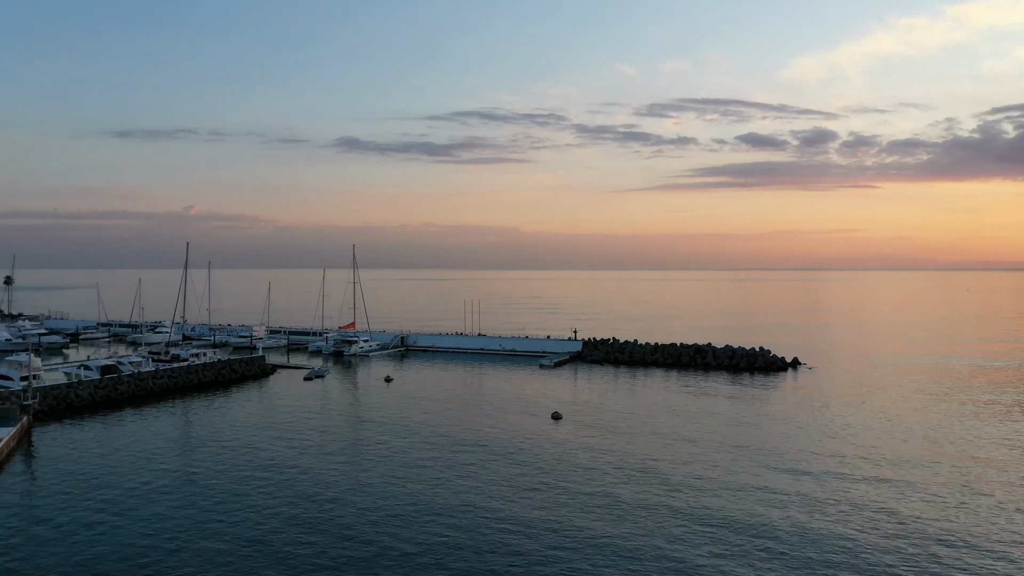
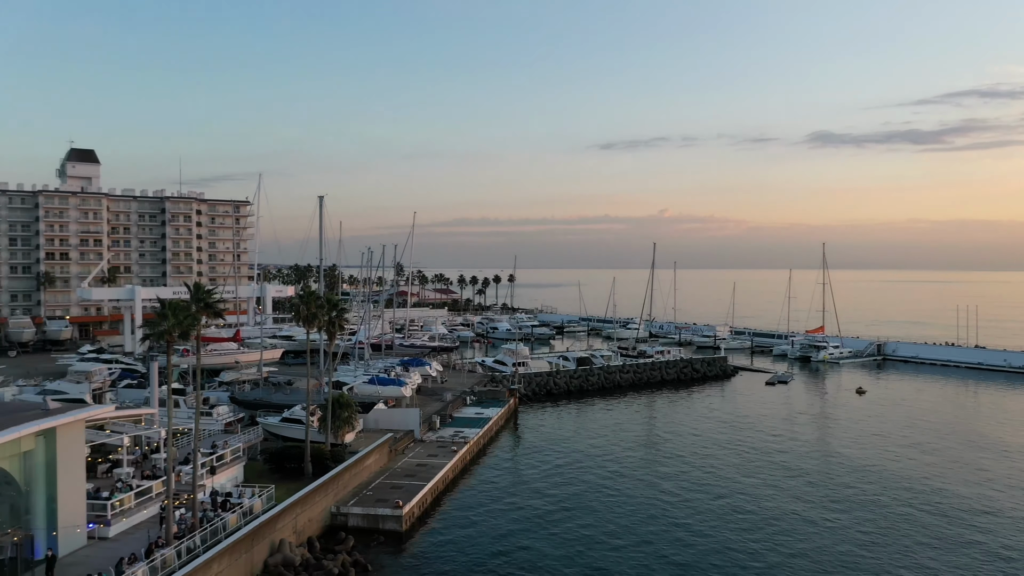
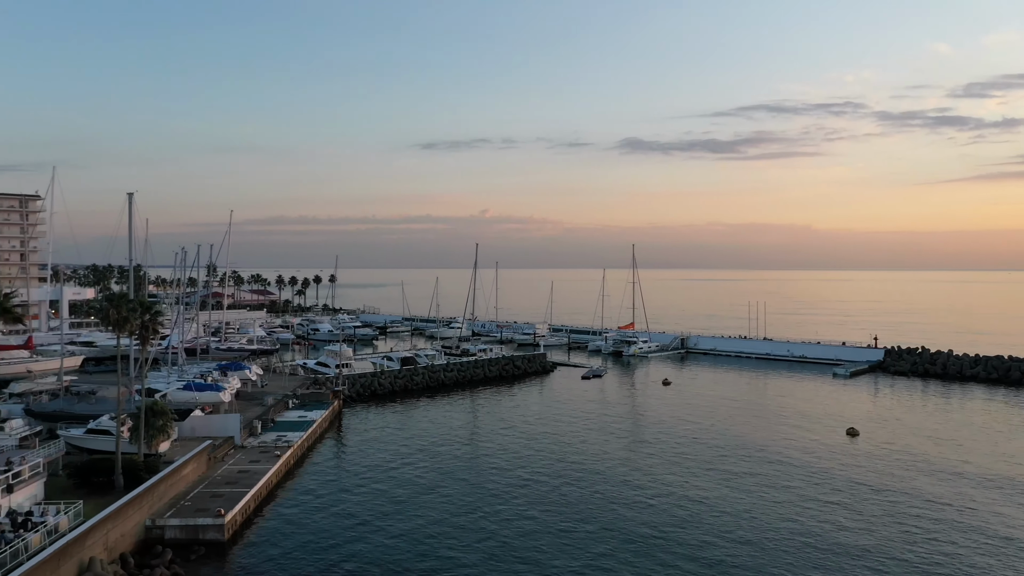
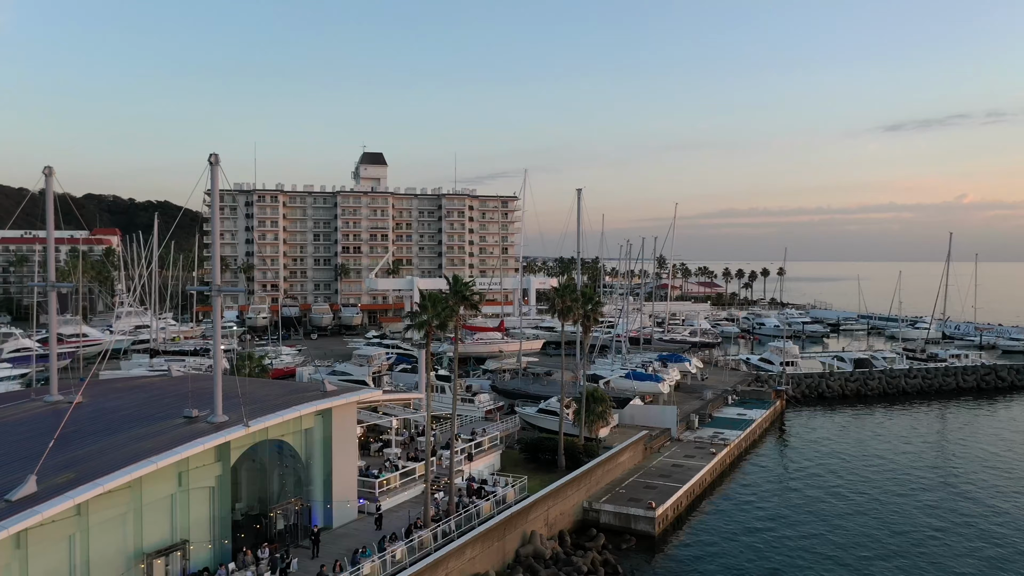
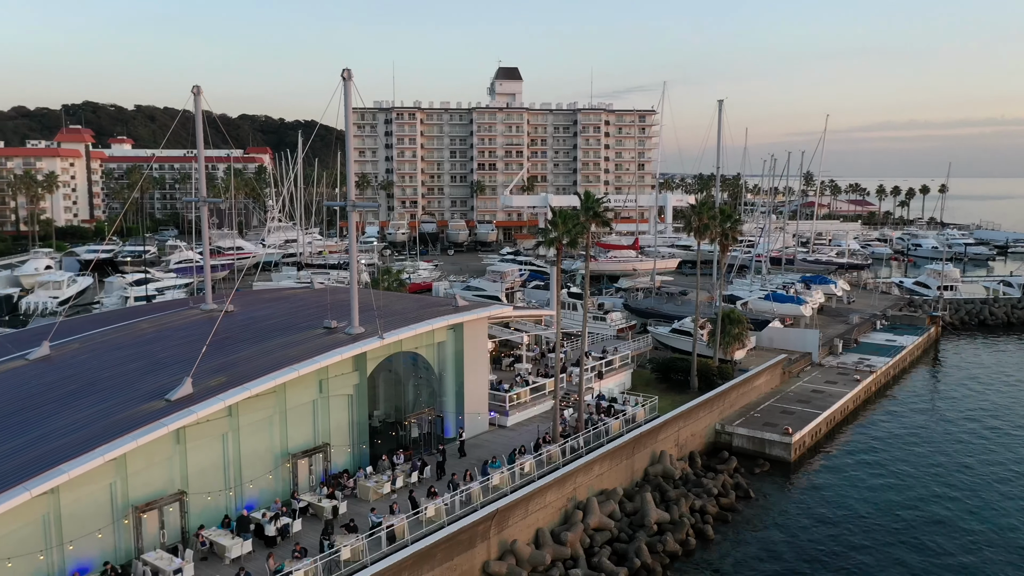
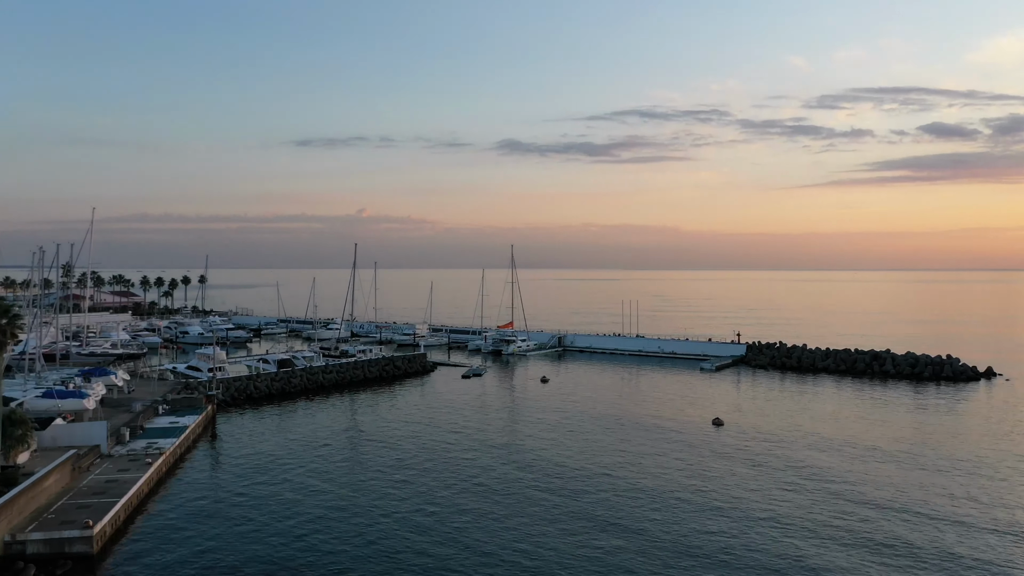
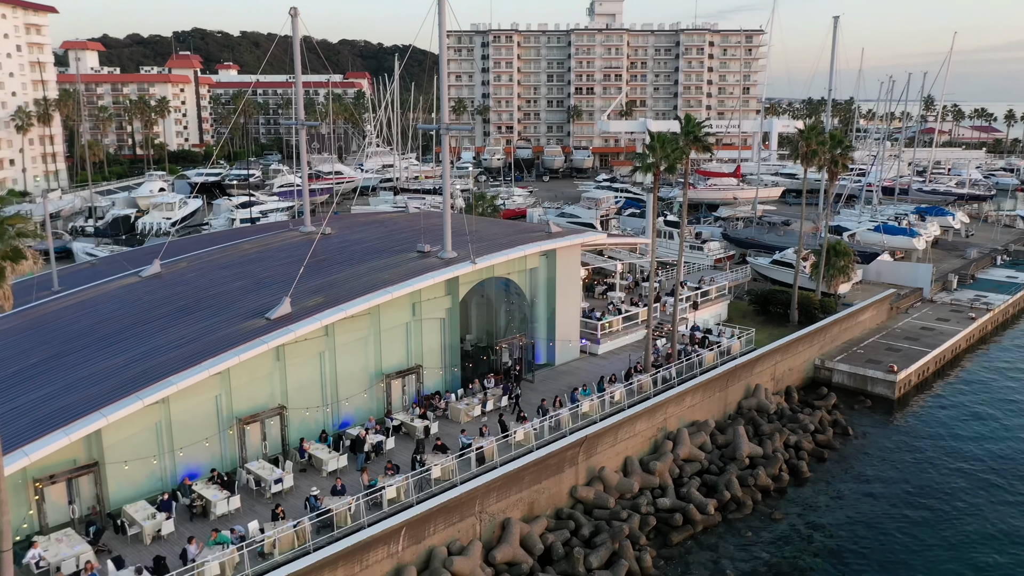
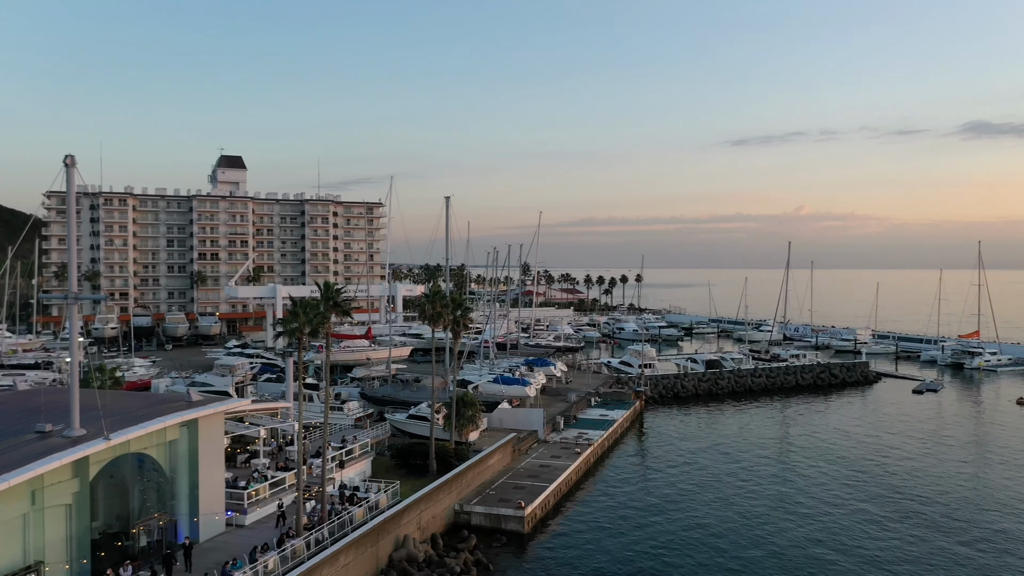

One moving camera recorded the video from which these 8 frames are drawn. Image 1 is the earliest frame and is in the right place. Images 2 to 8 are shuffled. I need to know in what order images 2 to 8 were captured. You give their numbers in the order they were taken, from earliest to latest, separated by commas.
6, 3, 2, 8, 4, 5, 7
